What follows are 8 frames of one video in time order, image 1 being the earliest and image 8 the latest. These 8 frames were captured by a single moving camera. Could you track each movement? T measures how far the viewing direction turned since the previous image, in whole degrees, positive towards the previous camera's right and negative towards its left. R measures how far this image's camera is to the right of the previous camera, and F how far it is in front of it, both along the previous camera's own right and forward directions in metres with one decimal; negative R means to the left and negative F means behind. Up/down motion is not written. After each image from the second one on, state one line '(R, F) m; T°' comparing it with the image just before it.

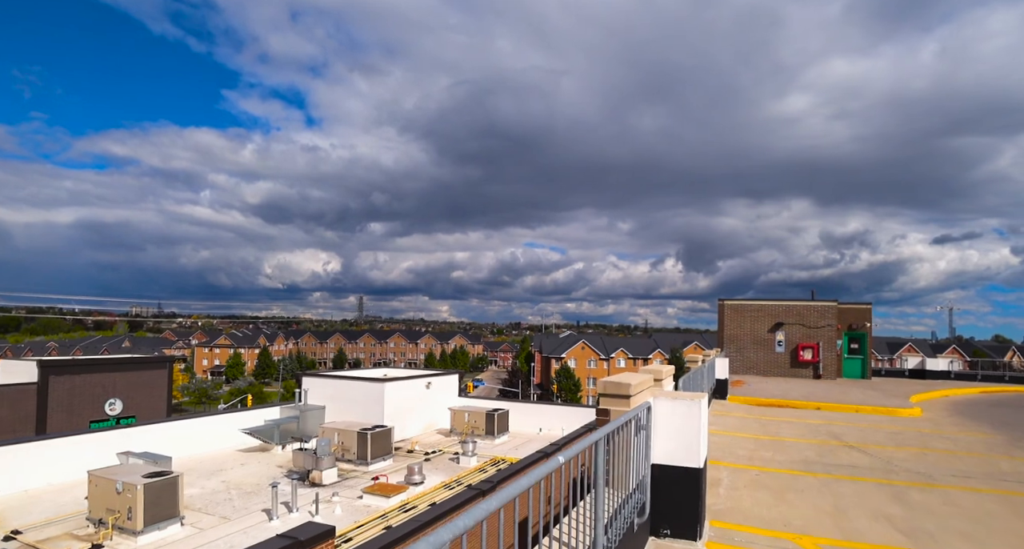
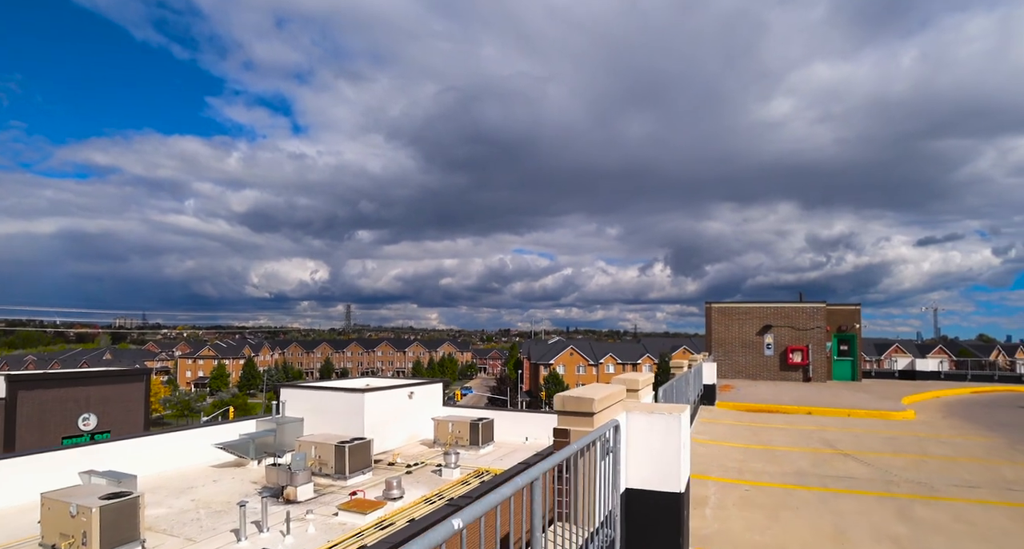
(+0.2, +0.5) m; +1°
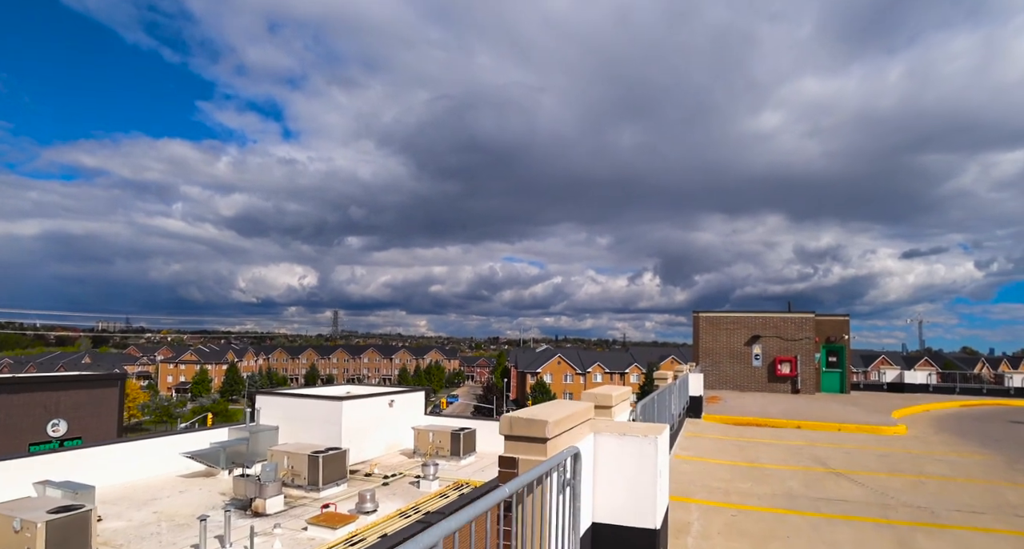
(+0.2, +0.4) m; +1°
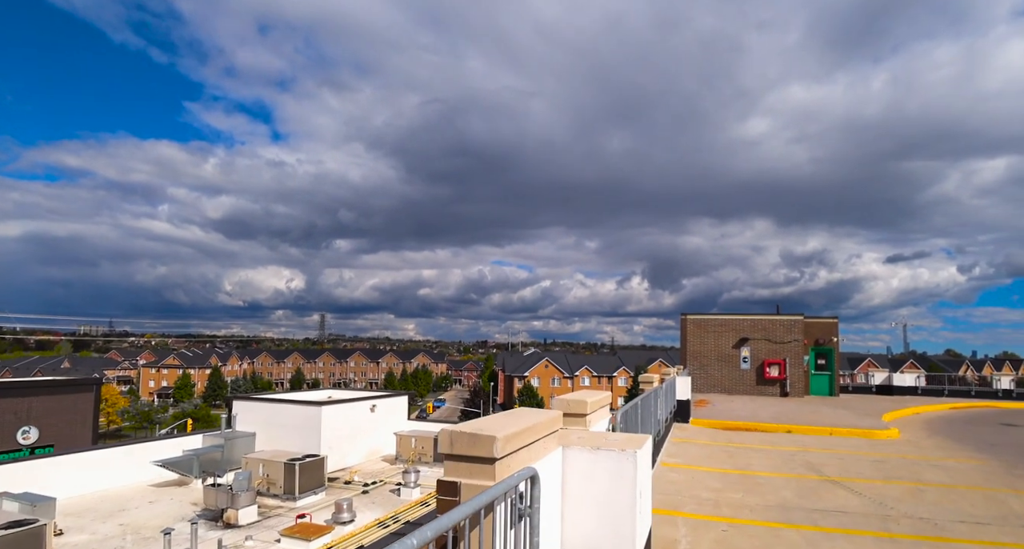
(+0.1, +0.4) m; +1°
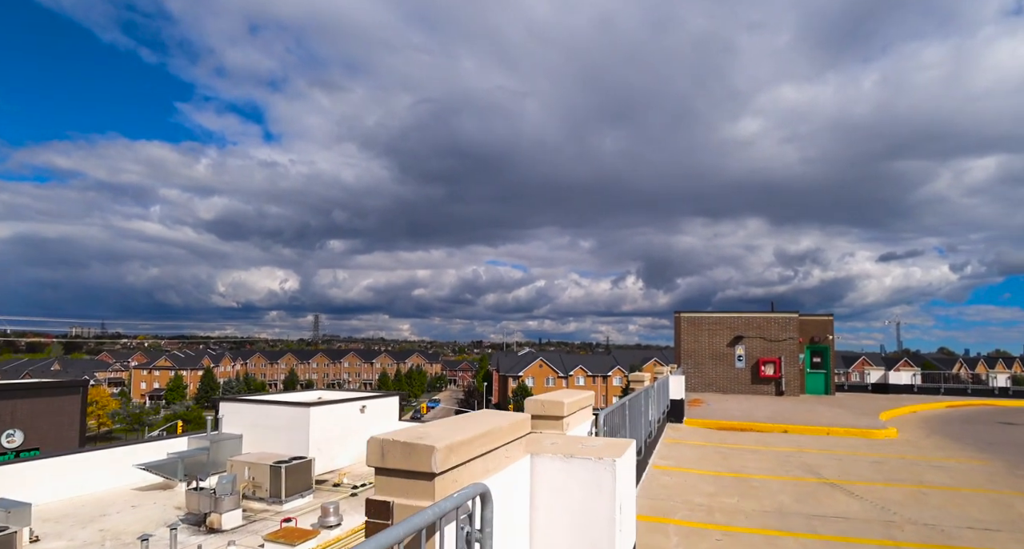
(+0.1, +0.3) m; 0°
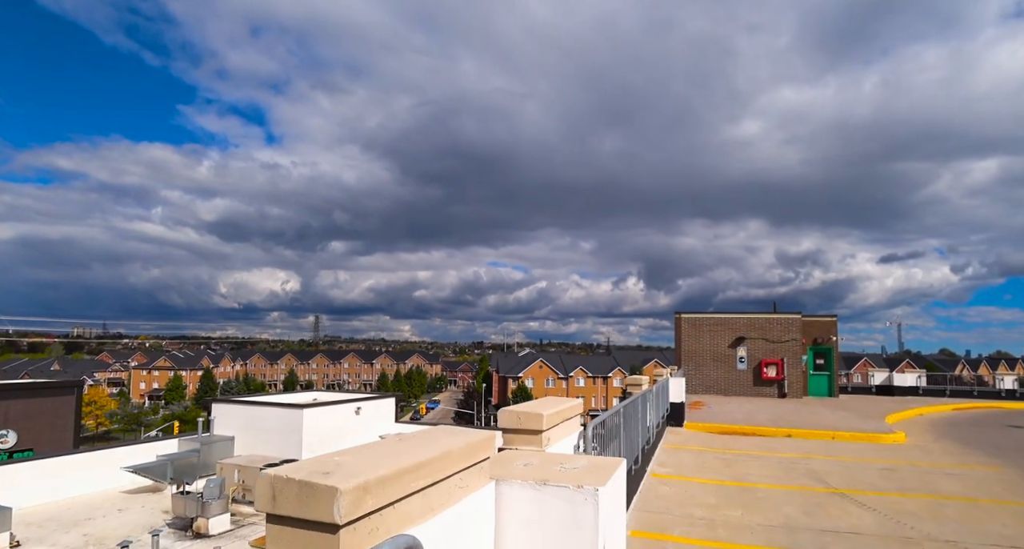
(+0.1, +0.3) m; 0°
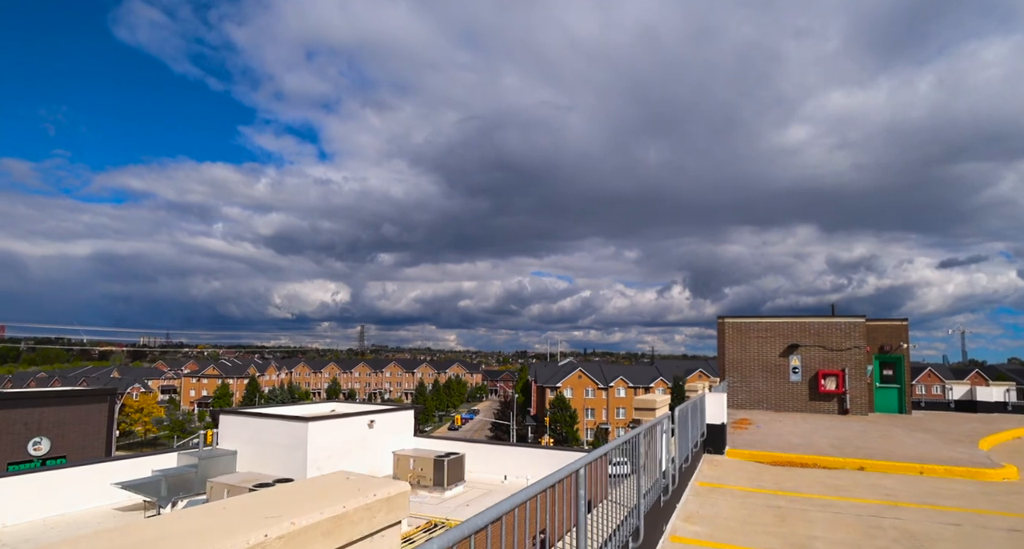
(+0.5, +1.6) m; -4°
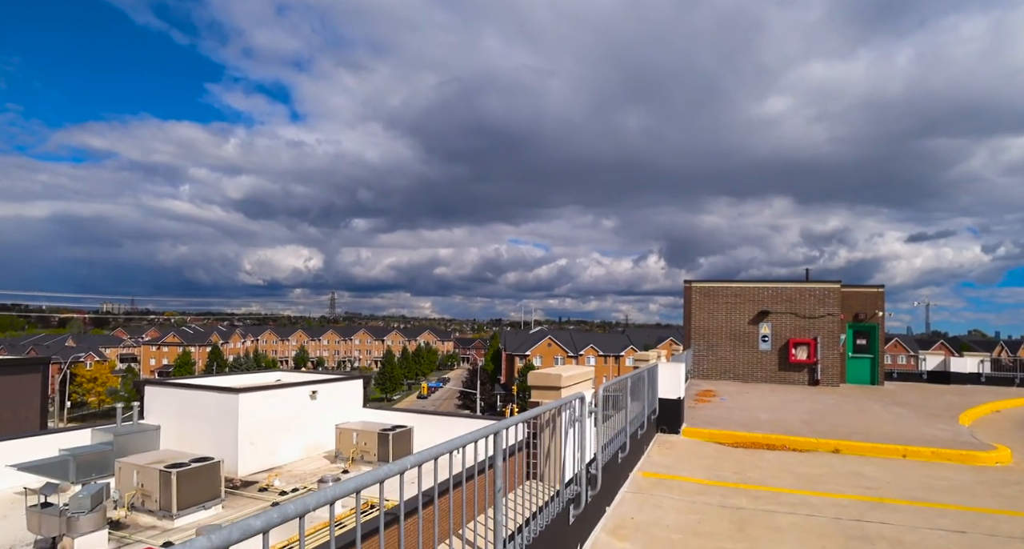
(+0.5, +1.2) m; +2°
